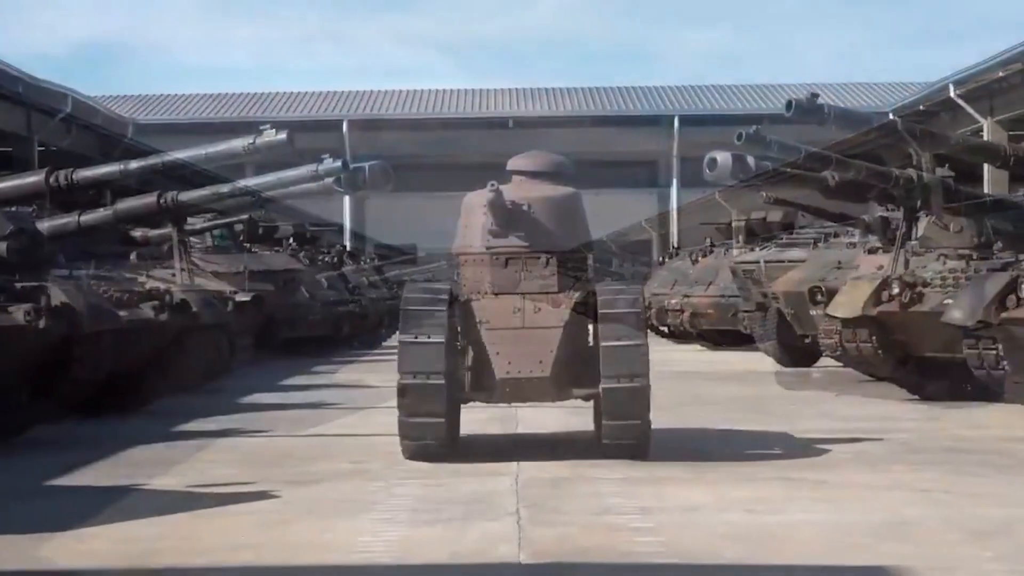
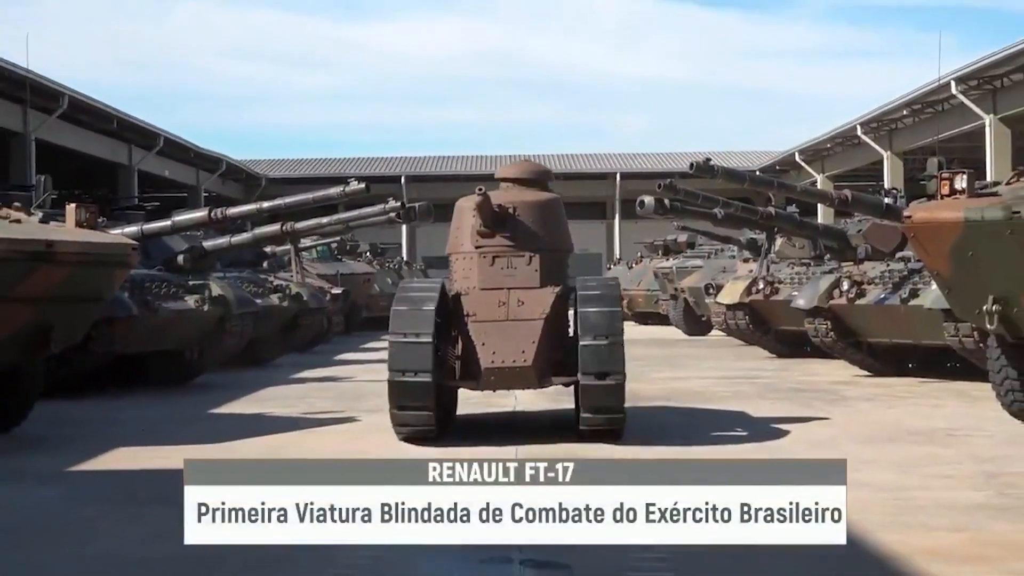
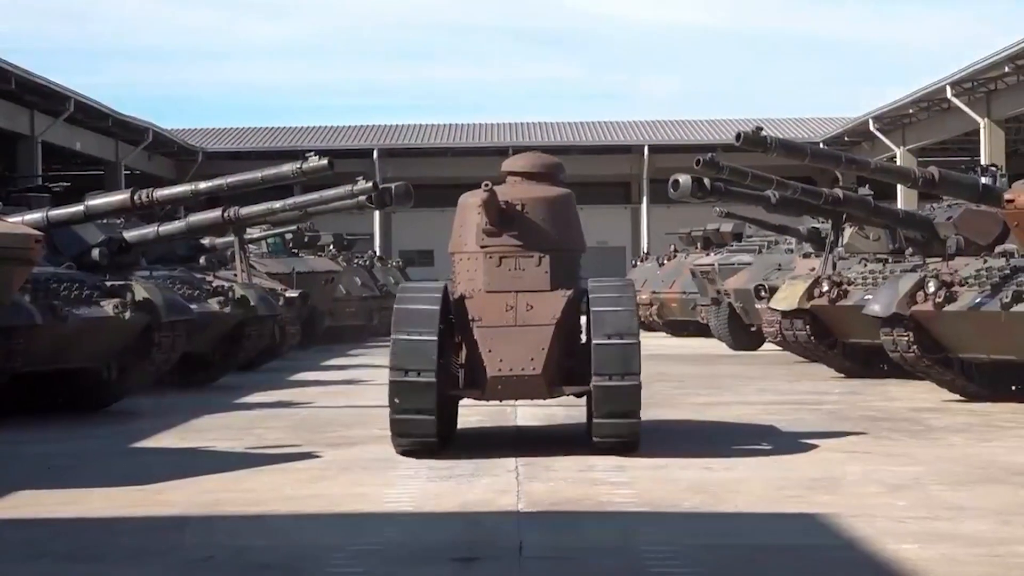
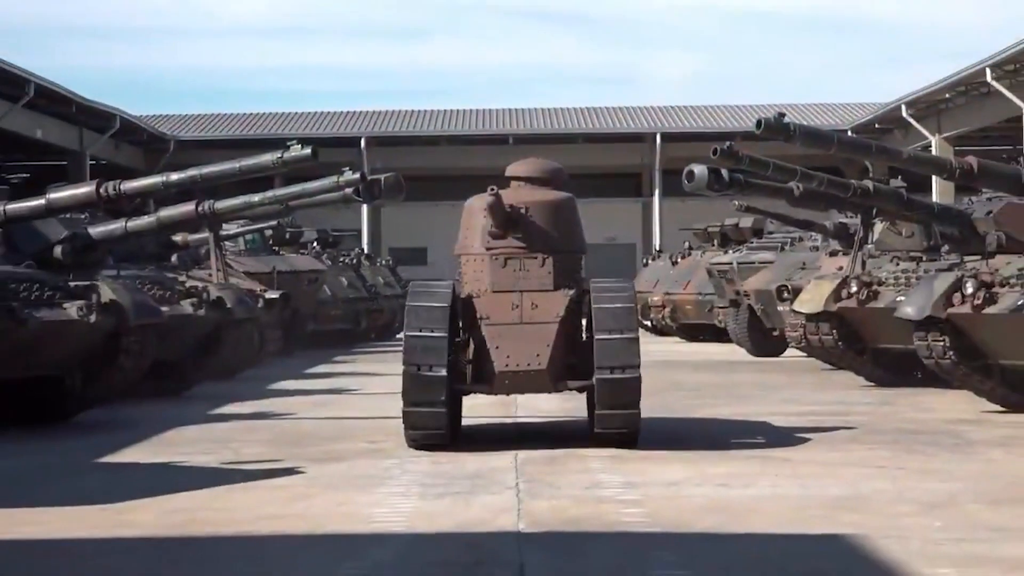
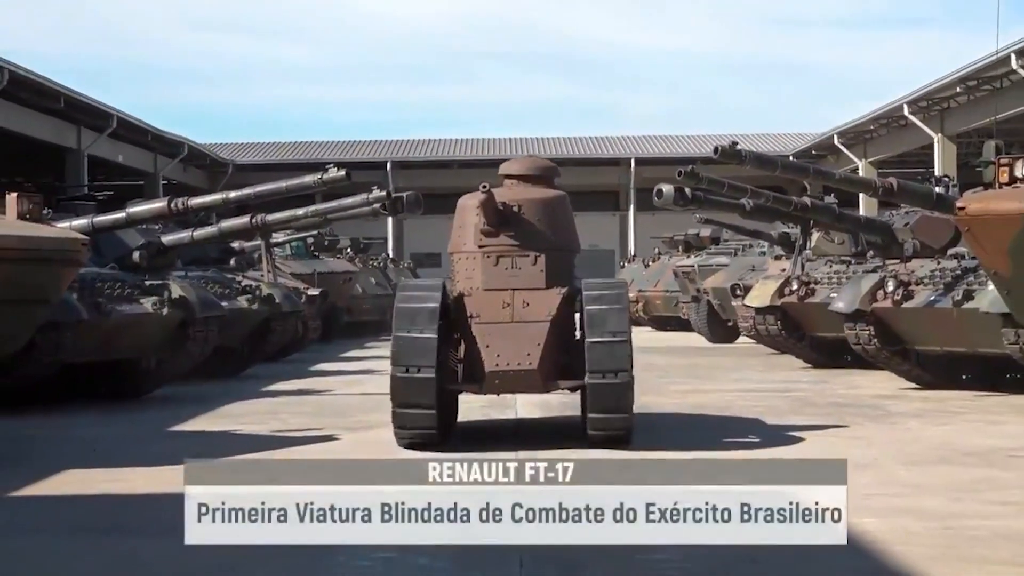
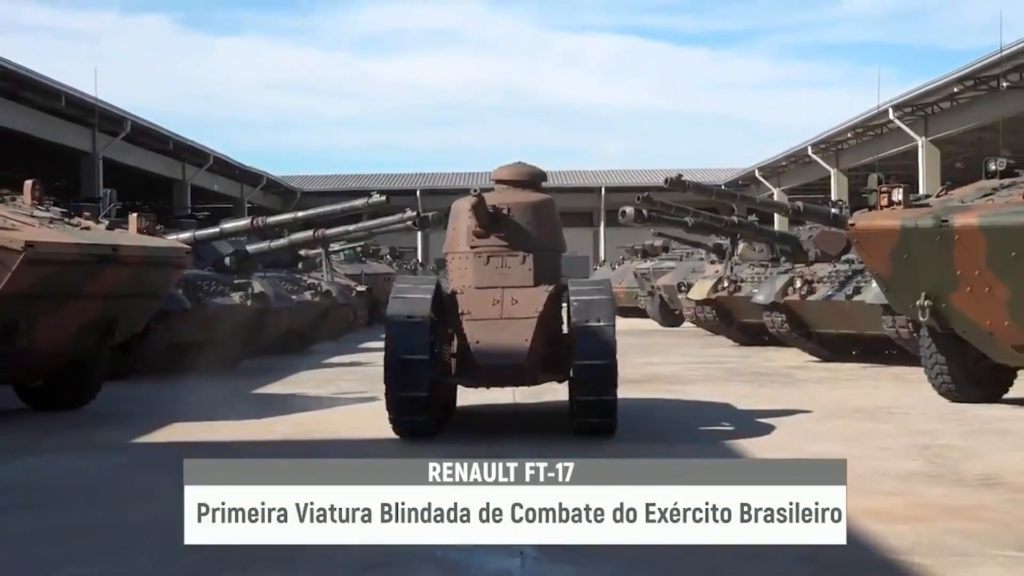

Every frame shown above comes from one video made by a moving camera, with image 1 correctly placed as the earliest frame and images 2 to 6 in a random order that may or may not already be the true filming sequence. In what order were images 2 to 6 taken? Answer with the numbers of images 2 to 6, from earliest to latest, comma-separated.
4, 3, 5, 2, 6
